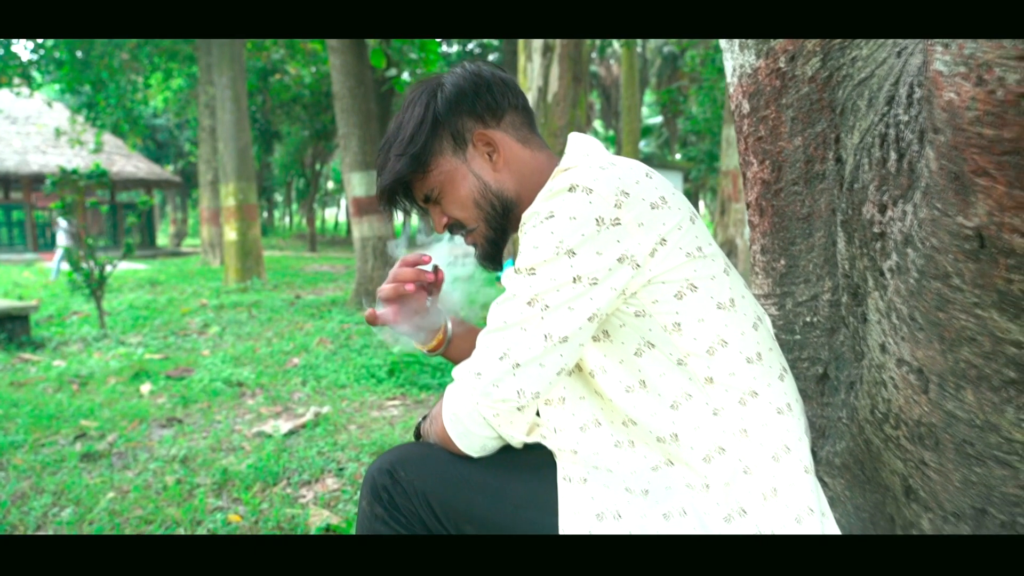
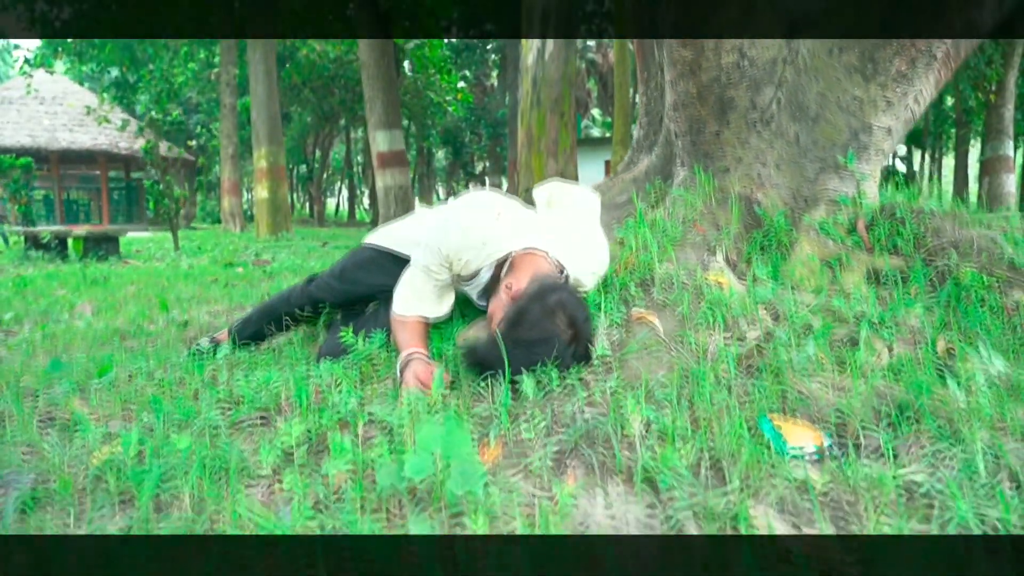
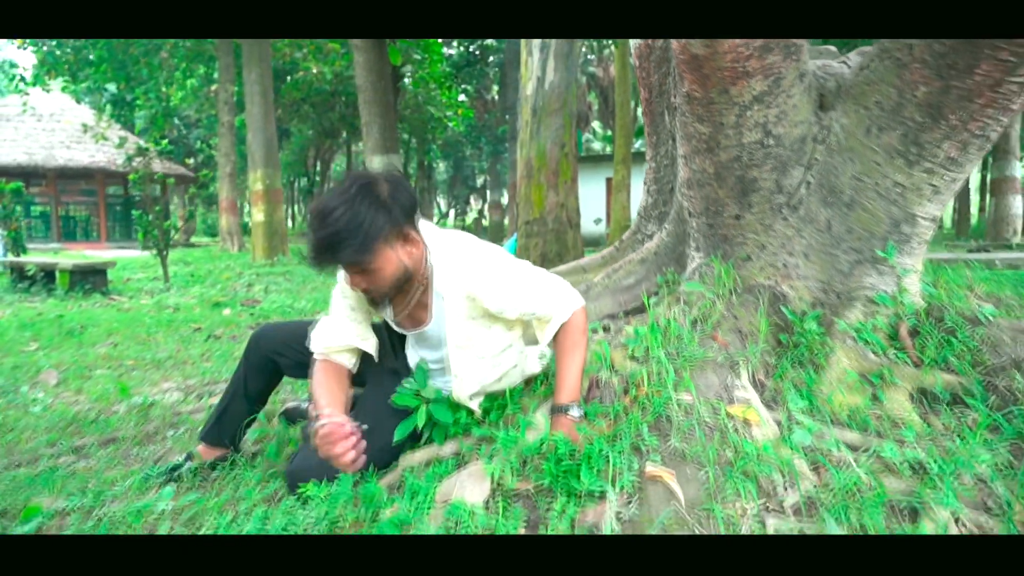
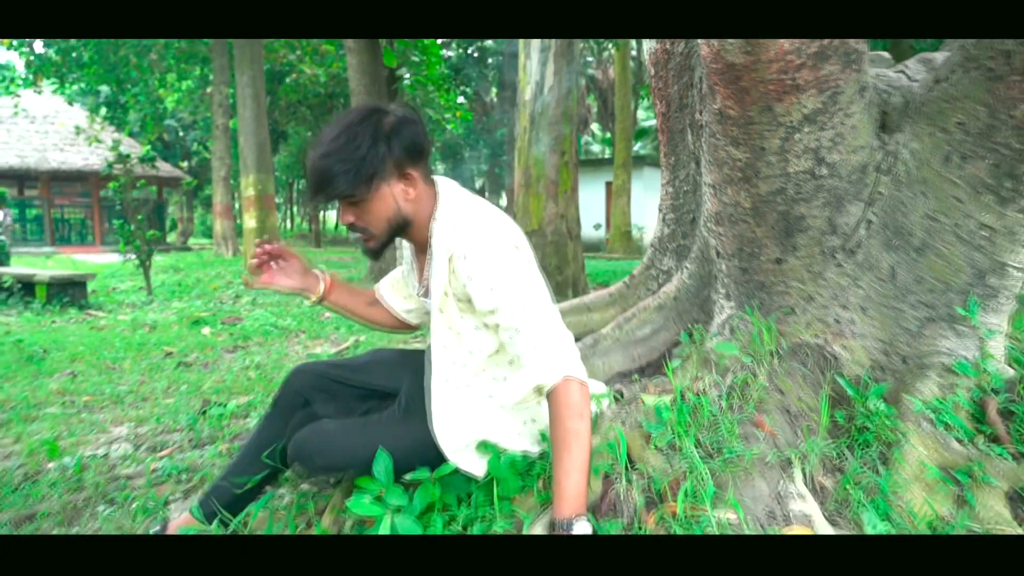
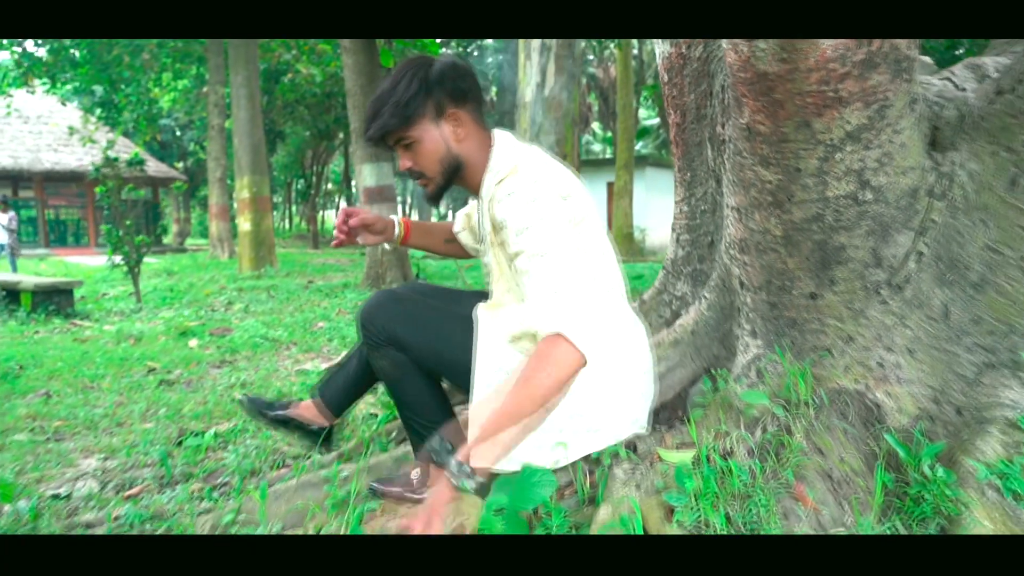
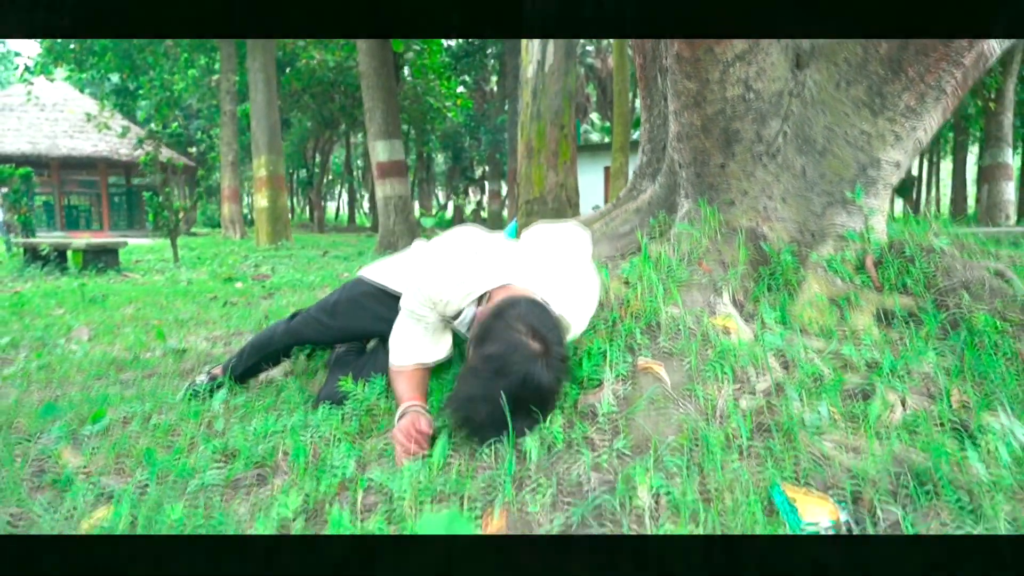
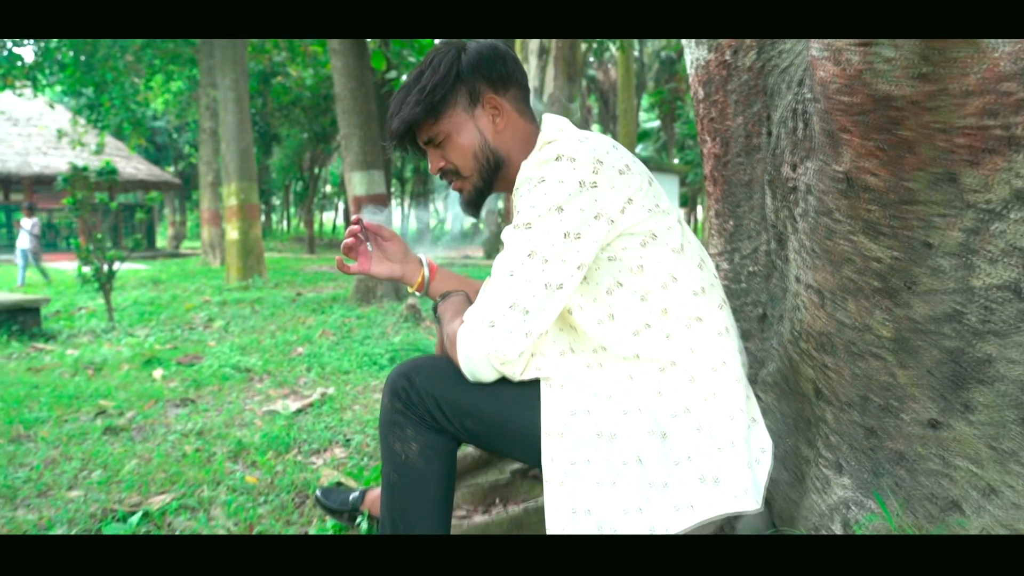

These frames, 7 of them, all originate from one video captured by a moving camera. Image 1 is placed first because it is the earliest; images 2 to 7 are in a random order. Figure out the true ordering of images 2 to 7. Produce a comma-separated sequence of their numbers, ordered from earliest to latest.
7, 5, 4, 3, 6, 2
